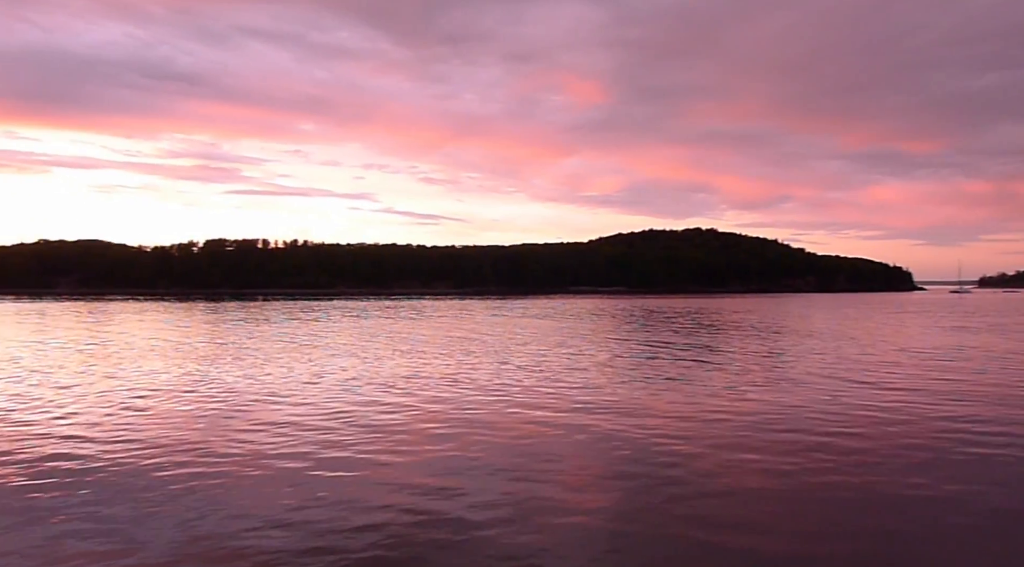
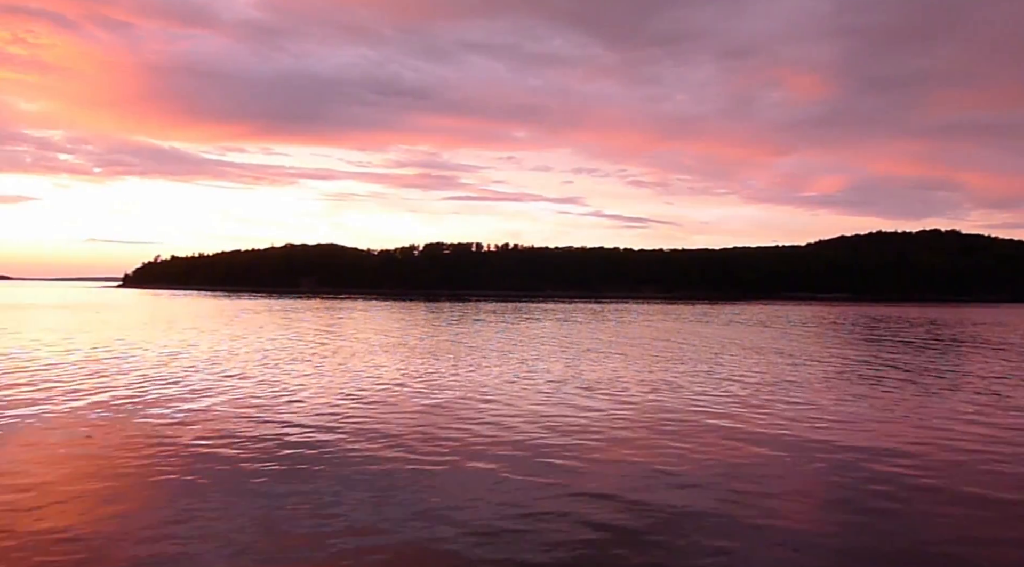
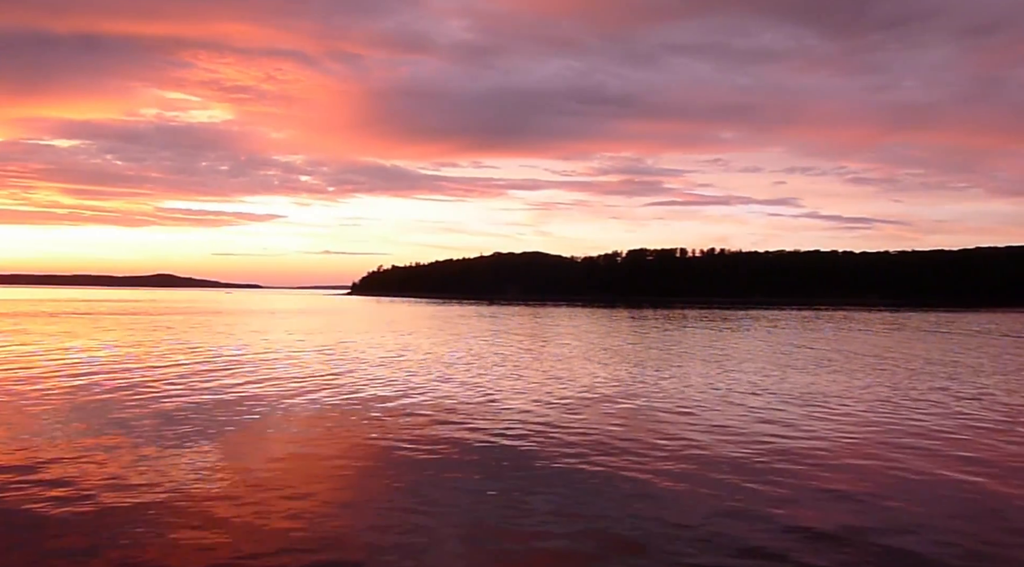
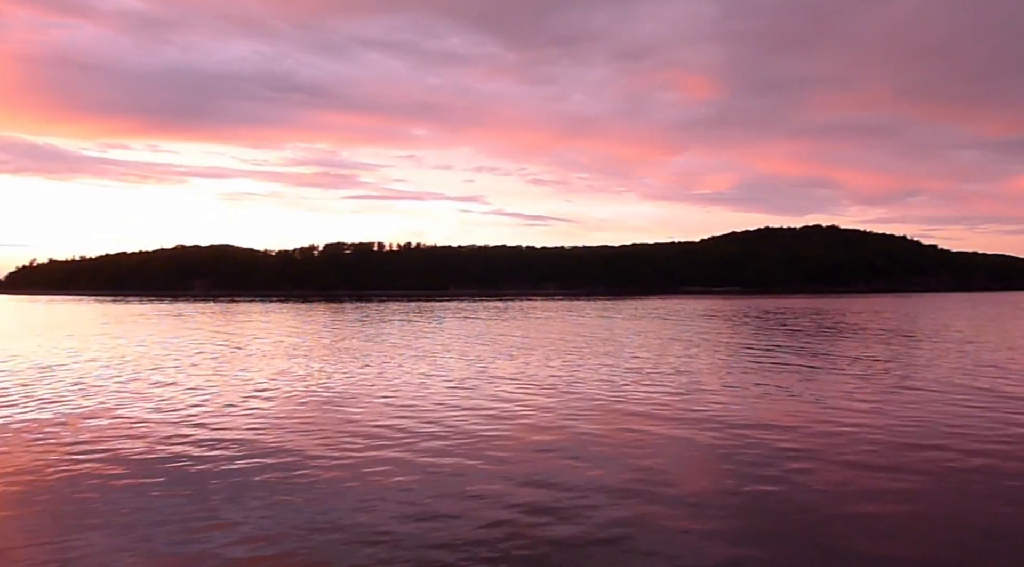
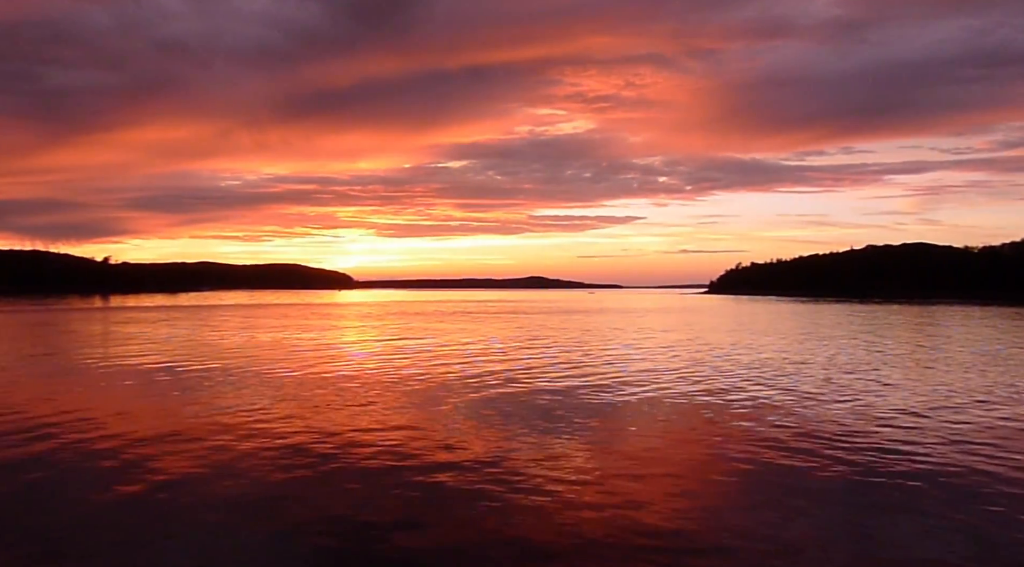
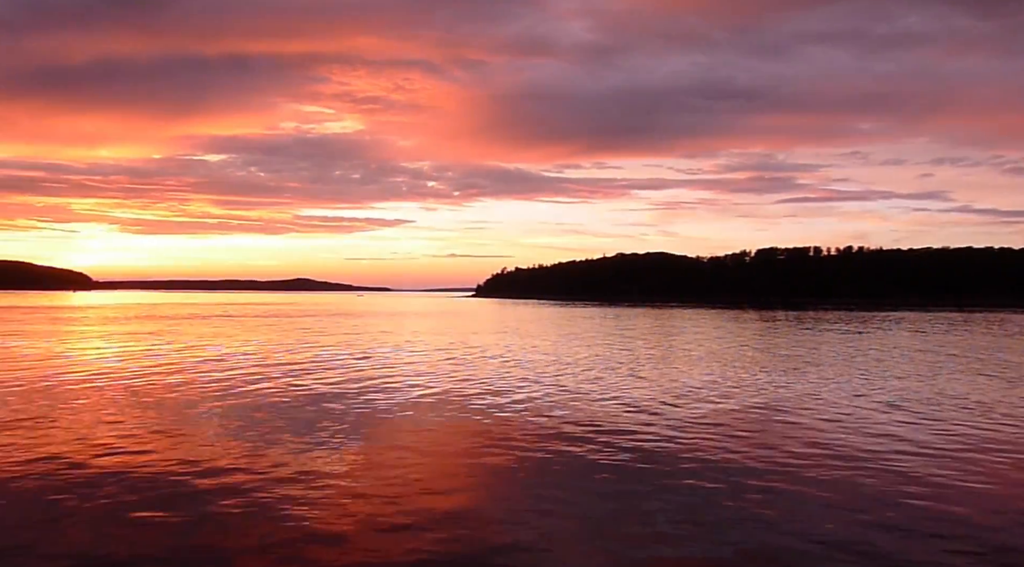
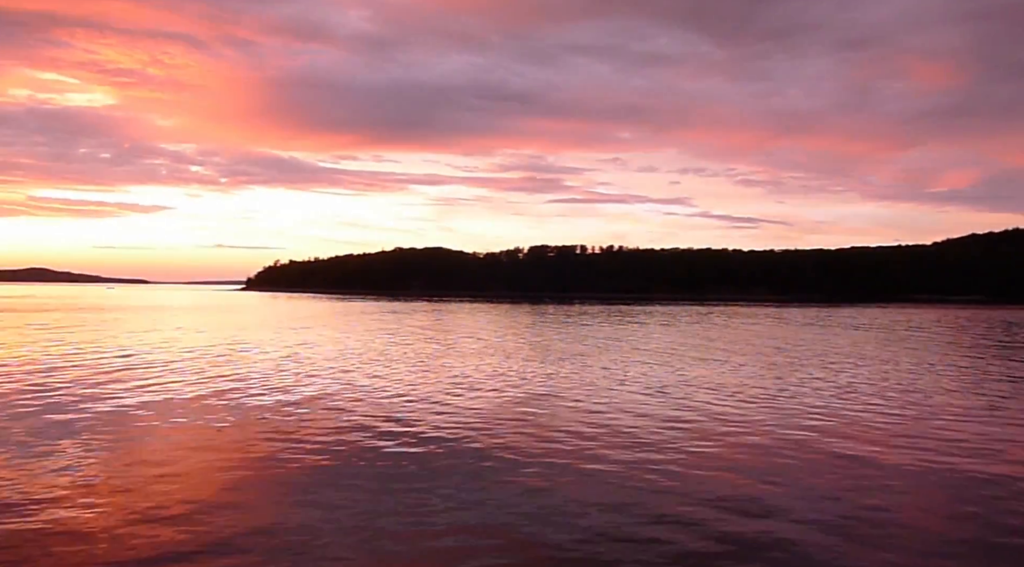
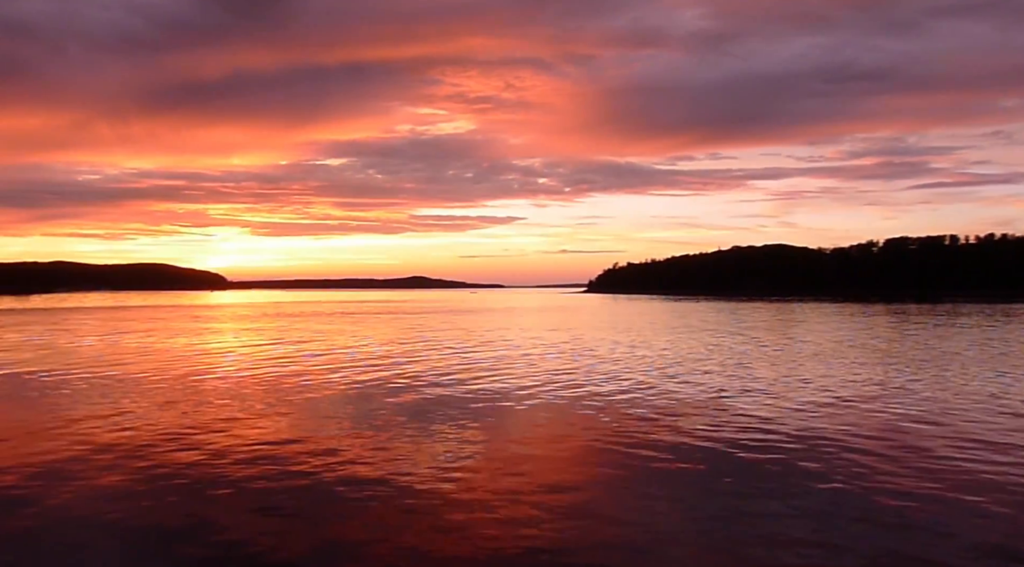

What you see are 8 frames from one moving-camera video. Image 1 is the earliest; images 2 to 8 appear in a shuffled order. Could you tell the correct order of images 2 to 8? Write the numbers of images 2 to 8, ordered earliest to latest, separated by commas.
4, 2, 7, 3, 6, 8, 5
